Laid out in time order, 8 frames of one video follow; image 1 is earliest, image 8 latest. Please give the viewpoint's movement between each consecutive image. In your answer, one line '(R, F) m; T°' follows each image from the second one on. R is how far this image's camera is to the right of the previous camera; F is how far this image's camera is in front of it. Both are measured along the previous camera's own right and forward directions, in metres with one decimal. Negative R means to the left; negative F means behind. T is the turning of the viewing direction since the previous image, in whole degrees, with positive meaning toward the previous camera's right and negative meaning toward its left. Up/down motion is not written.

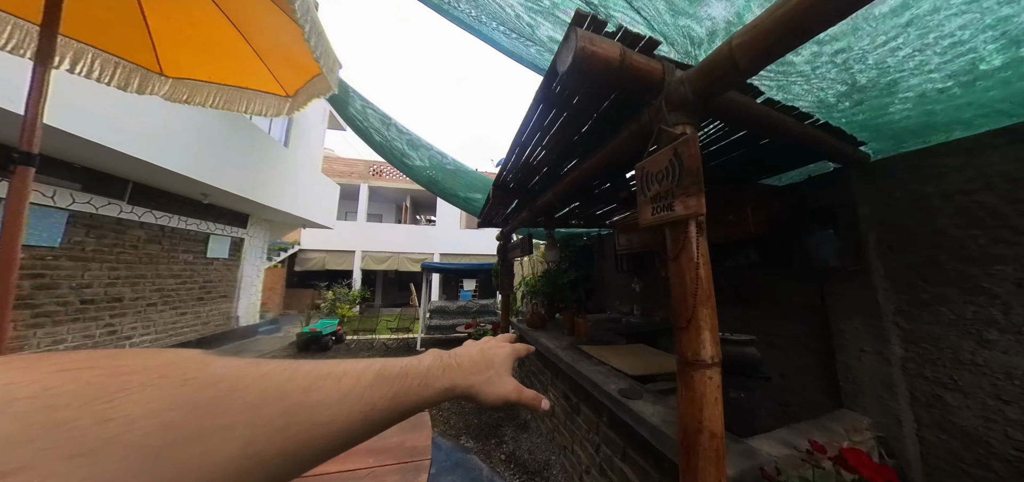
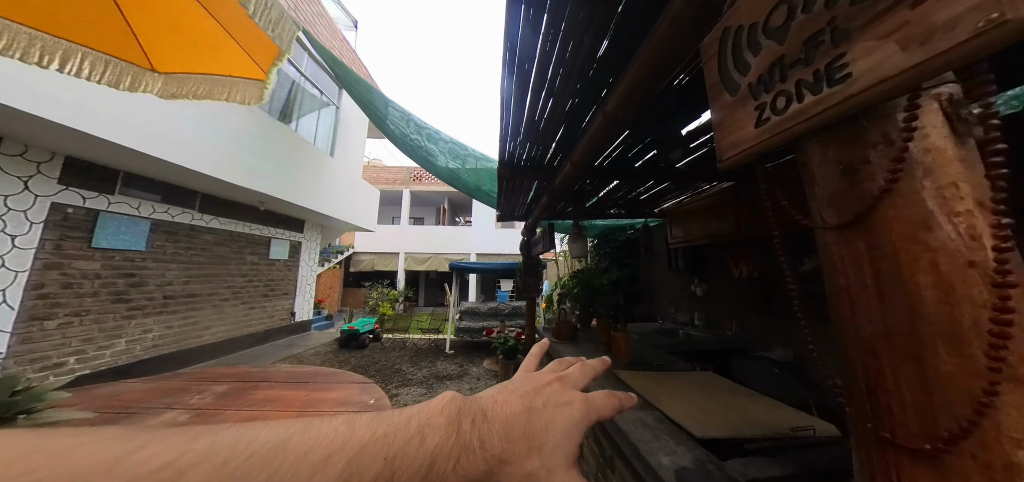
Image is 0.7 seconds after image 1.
(+0.2, +0.5) m; -9°
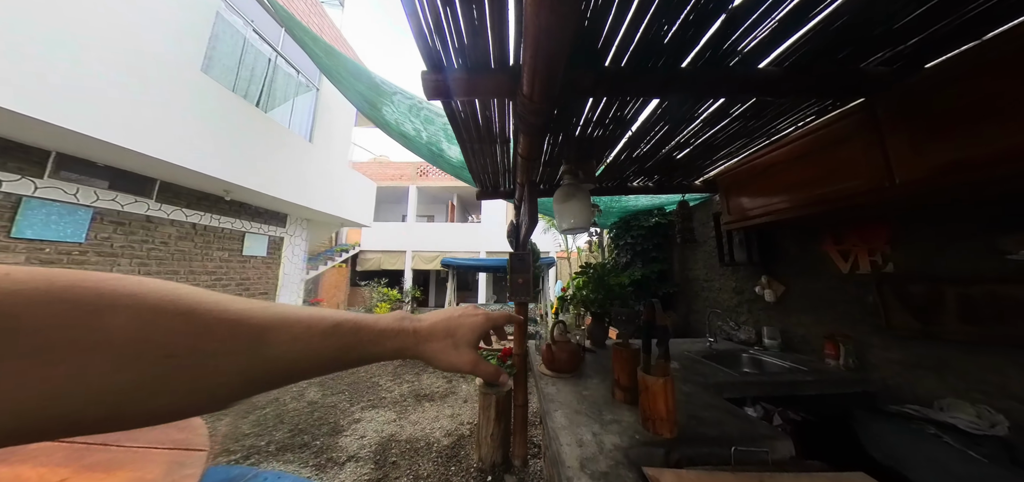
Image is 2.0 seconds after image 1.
(+0.3, +0.9) m; -4°
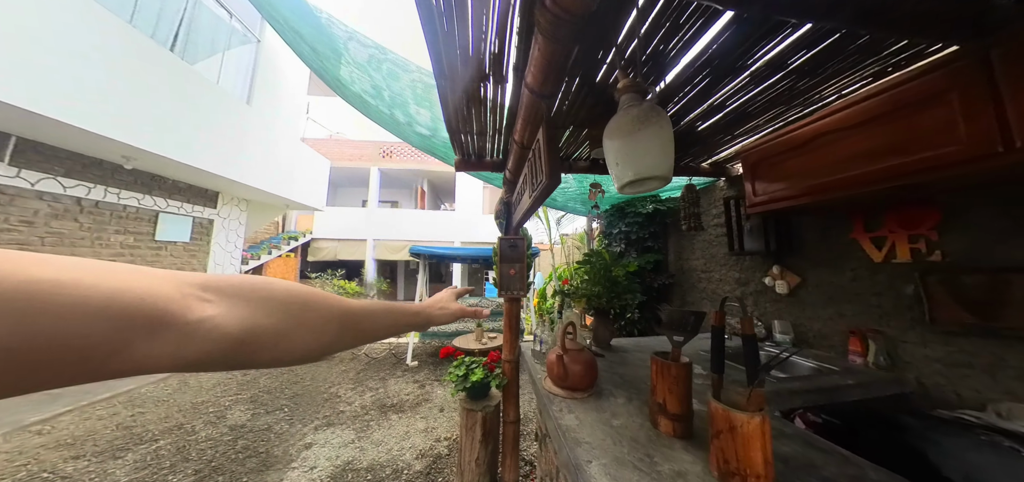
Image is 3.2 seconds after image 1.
(-0.1, +0.4) m; +6°
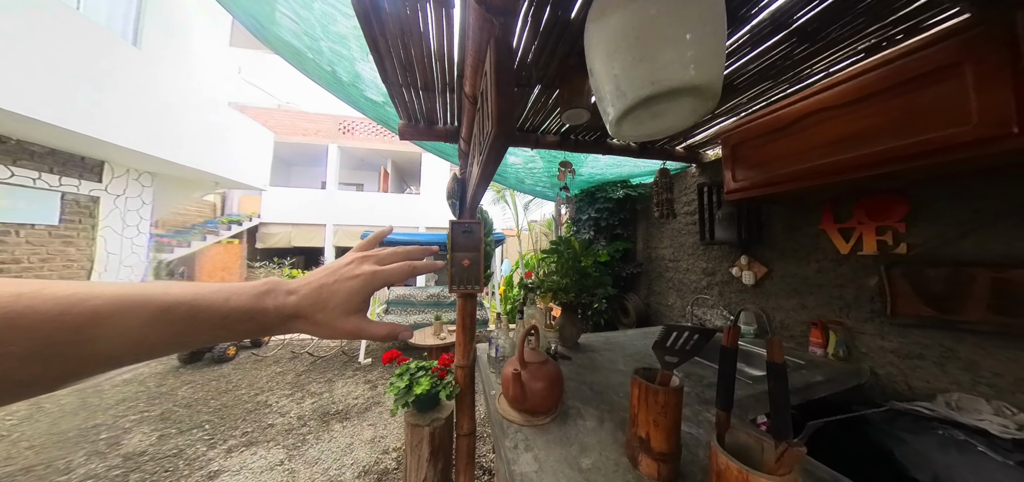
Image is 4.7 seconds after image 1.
(+0.1, +0.3) m; +7°
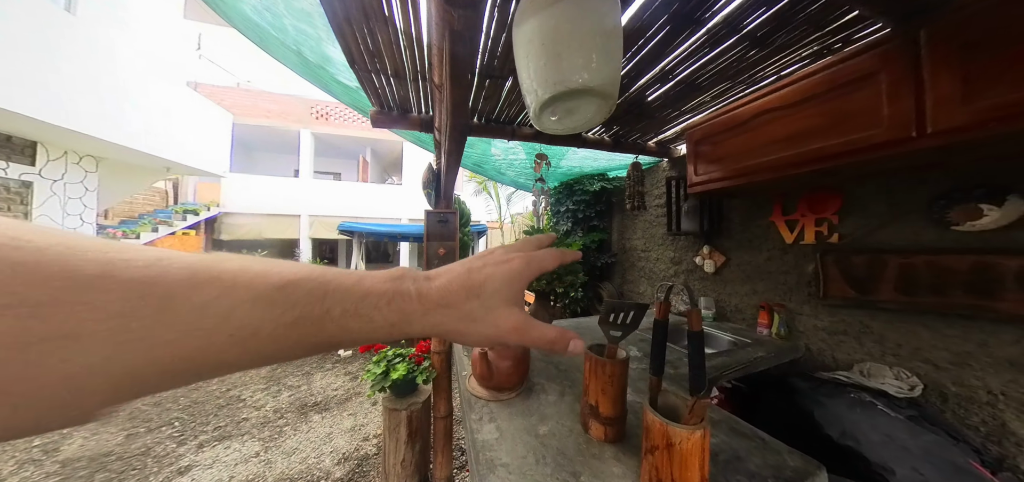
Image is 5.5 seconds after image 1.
(+0.1, -0.1) m; +3°
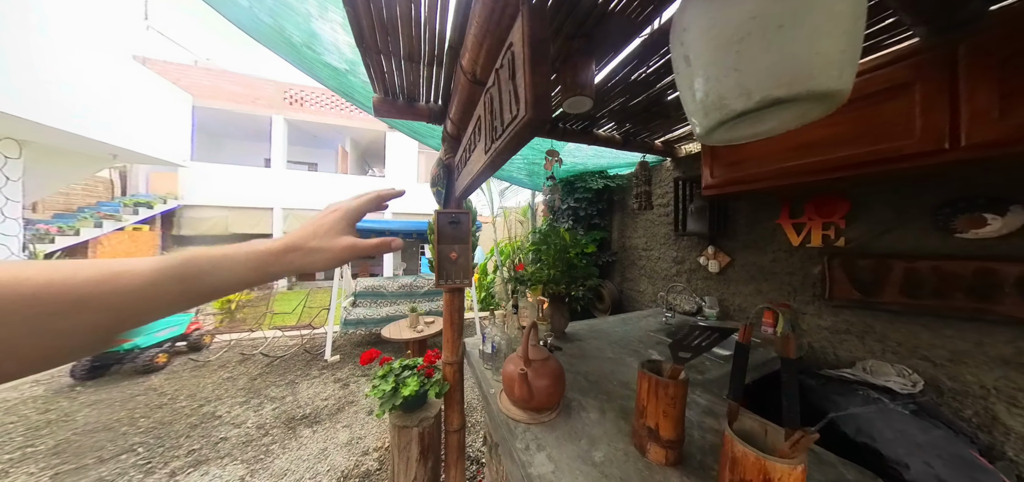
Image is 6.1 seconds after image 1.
(-0.2, +0.1) m; +4°
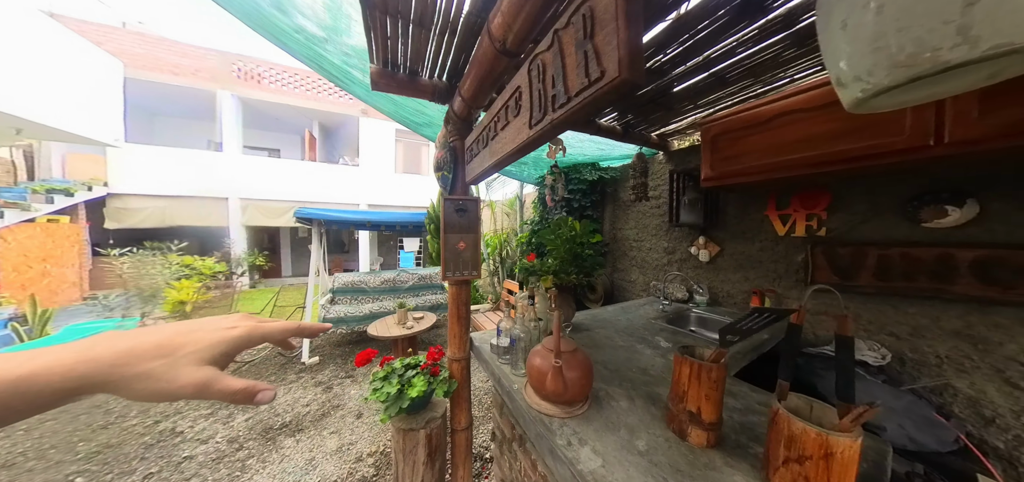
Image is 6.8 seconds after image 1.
(-0.2, +0.1) m; +5°
